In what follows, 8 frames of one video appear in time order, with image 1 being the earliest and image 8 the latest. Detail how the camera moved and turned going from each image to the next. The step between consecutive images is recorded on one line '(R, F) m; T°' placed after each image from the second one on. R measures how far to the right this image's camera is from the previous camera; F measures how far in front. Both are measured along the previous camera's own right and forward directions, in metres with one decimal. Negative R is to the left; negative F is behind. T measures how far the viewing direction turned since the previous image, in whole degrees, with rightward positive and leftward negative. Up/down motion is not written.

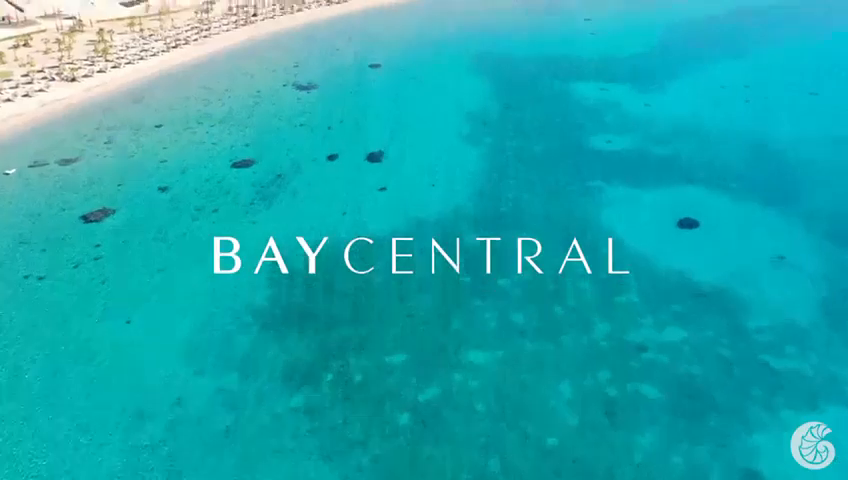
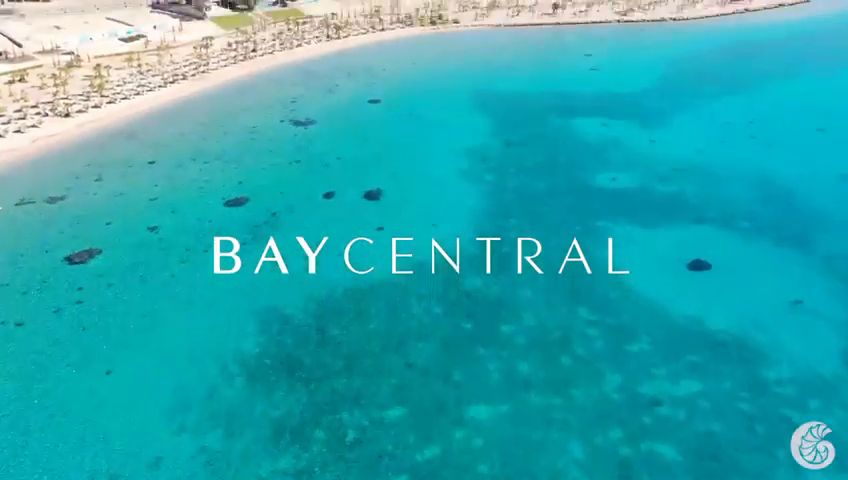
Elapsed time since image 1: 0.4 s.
(0.0, +1.0) m; 0°
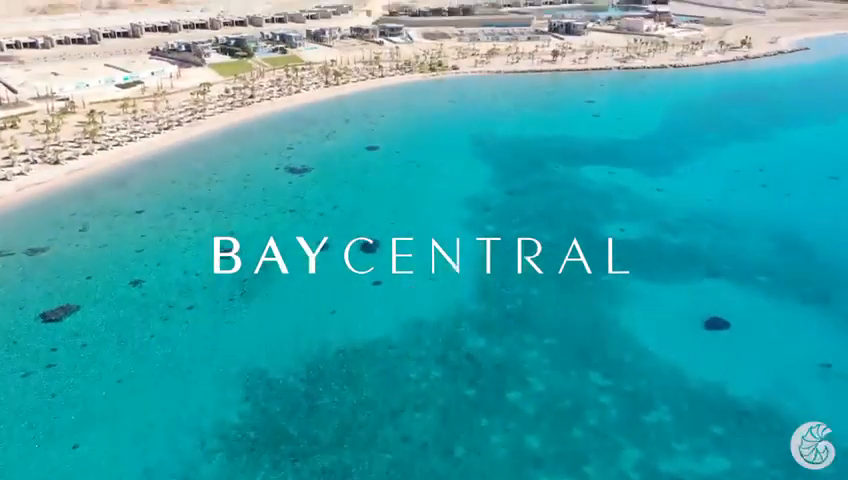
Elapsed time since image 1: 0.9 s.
(0.0, +1.4) m; 0°
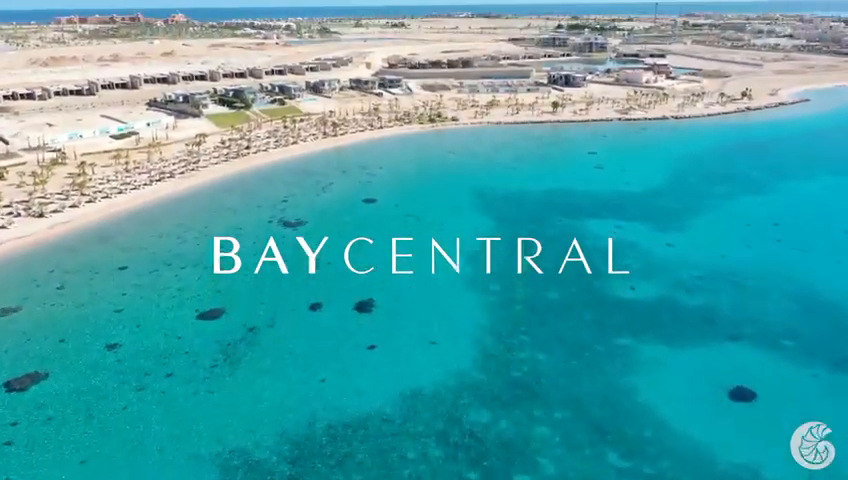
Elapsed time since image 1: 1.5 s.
(0.0, +1.6) m; 0°
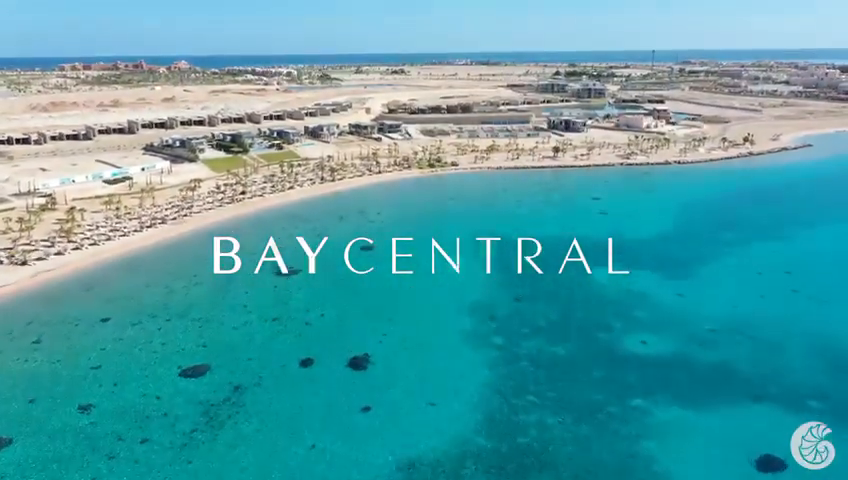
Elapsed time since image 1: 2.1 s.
(0.0, +1.4) m; 0°
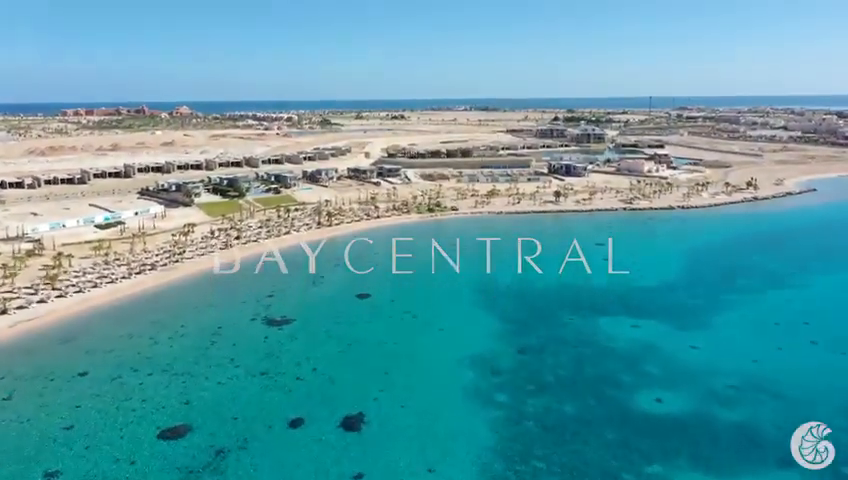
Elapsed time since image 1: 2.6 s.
(0.0, +1.4) m; 0°
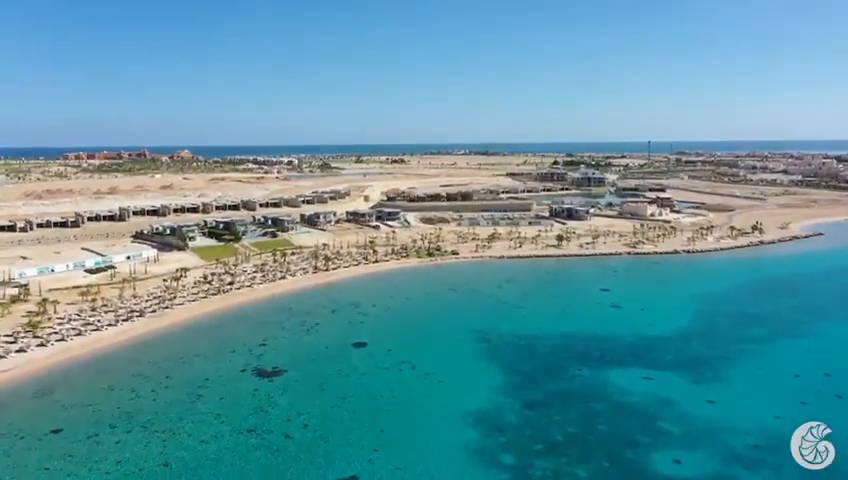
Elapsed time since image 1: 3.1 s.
(0.0, +1.5) m; 0°
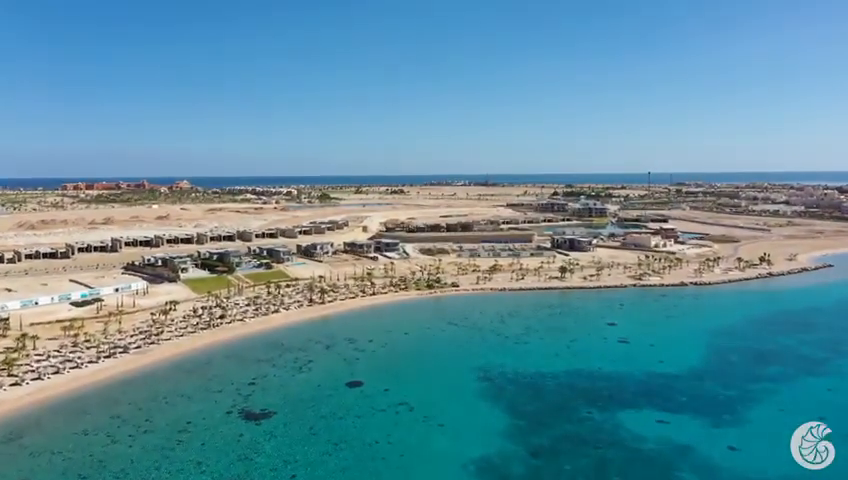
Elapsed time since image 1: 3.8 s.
(0.0, +1.8) m; 0°
